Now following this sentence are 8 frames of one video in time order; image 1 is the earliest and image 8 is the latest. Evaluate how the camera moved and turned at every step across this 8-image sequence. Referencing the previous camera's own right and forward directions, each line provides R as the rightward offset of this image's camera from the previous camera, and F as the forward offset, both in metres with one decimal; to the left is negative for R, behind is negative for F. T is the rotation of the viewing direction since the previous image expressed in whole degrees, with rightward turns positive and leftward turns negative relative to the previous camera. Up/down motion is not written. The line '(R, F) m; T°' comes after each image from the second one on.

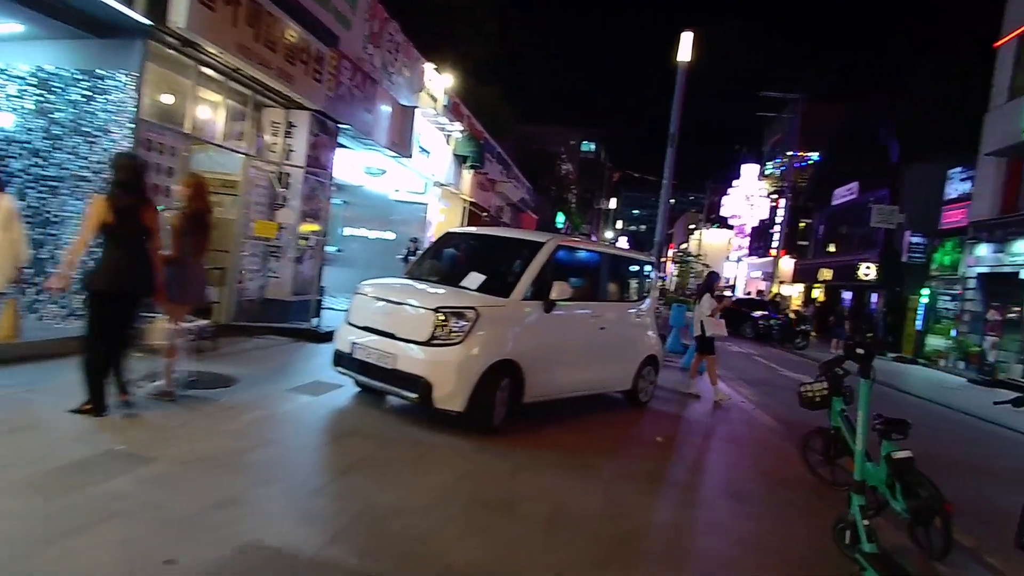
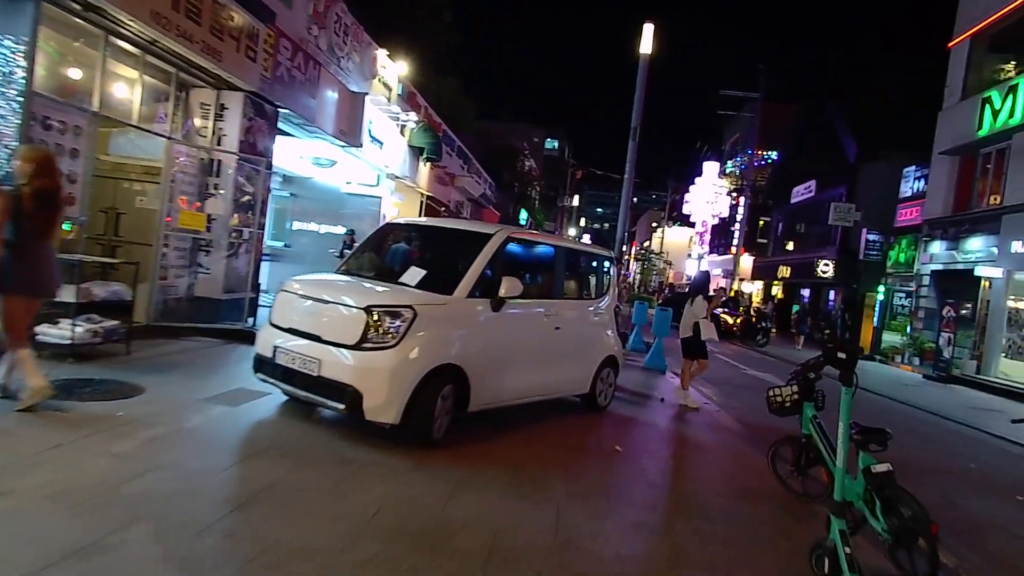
(+0.2, +0.7) m; +3°
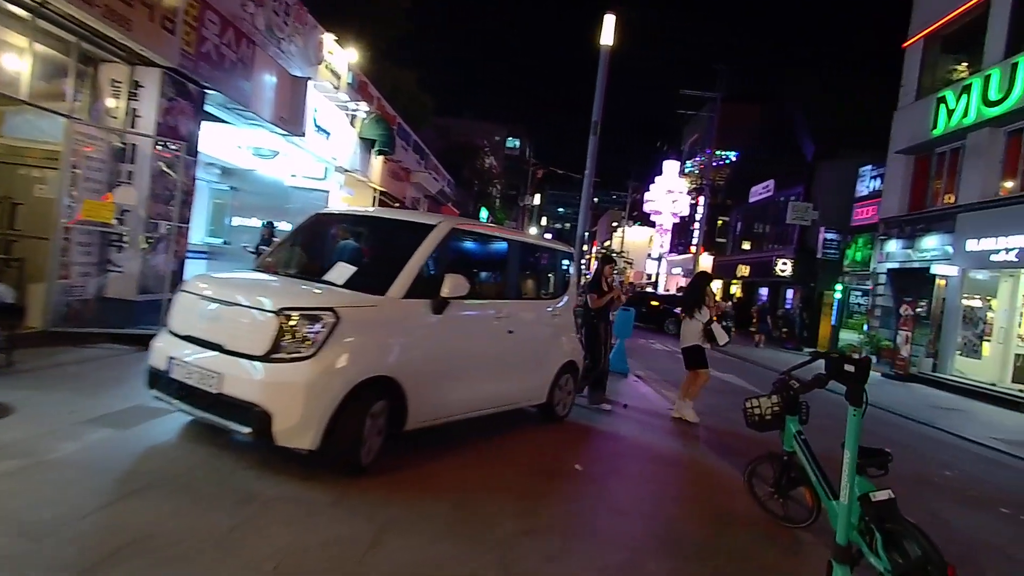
(+0.2, +0.8) m; +4°
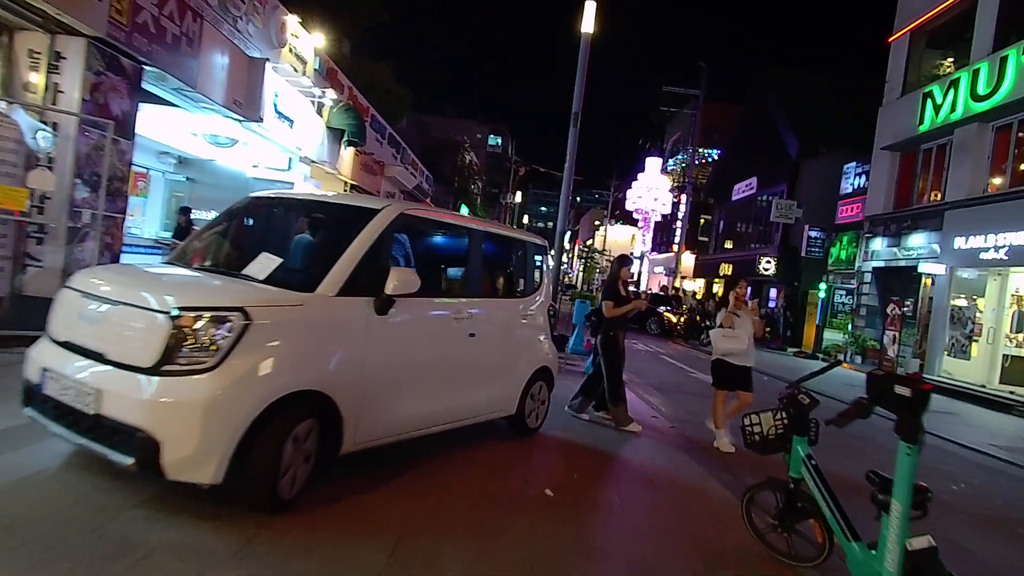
(+0.2, +0.8) m; +2°
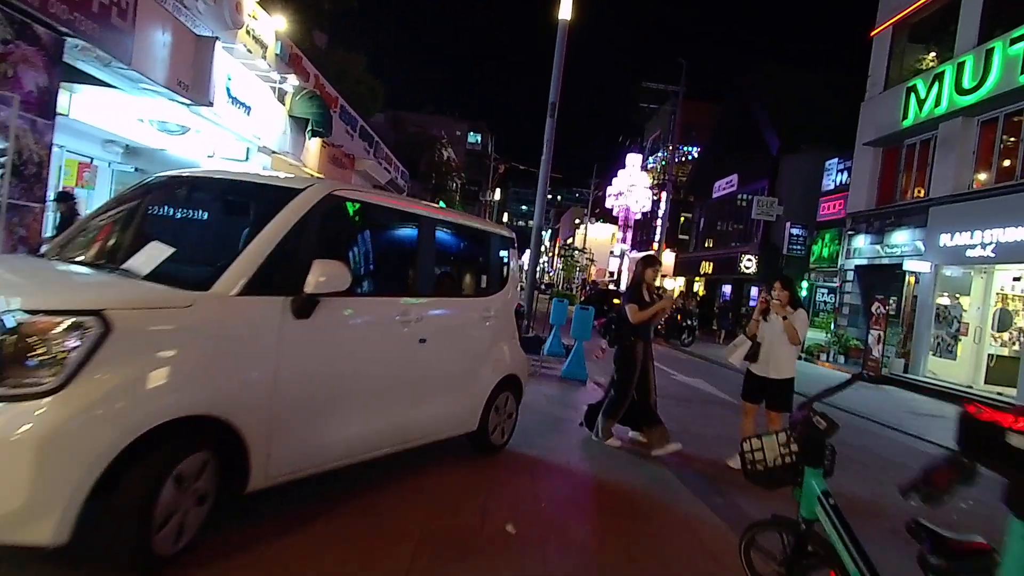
(+0.2, +0.8) m; +2°
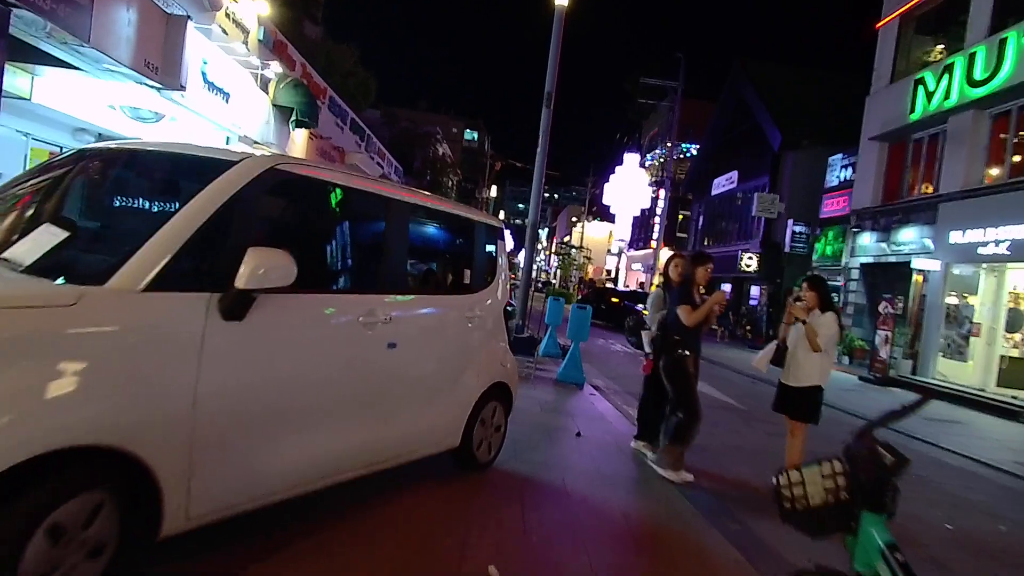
(+0.1, +0.7) m; 0°
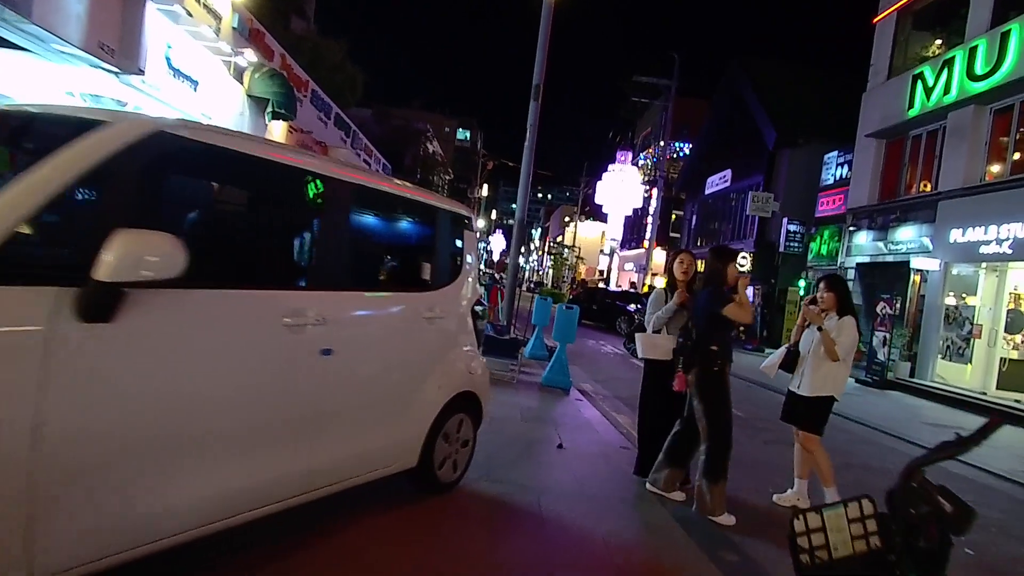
(+0.2, +0.7) m; +1°
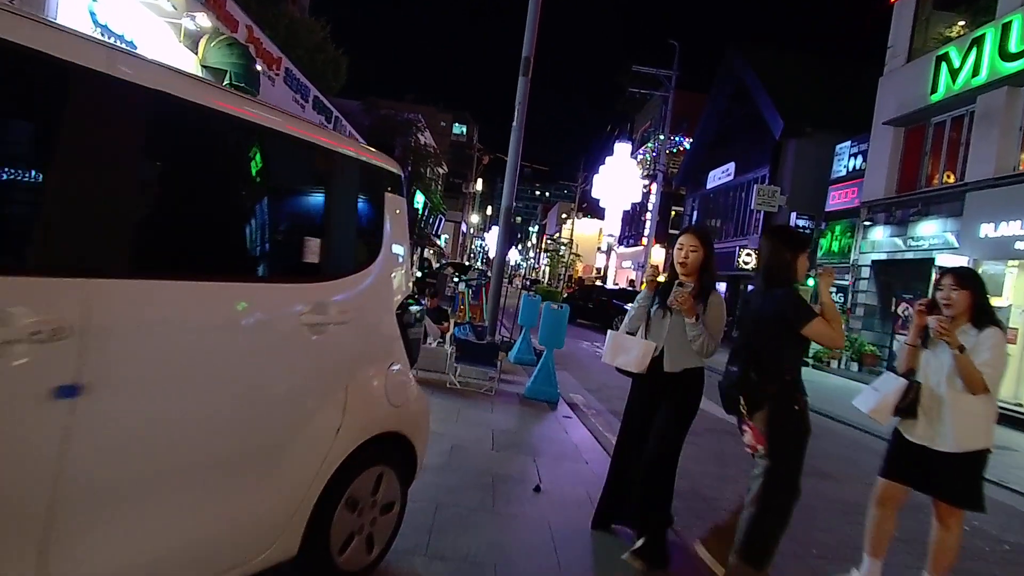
(+0.3, +1.6) m; 0°
